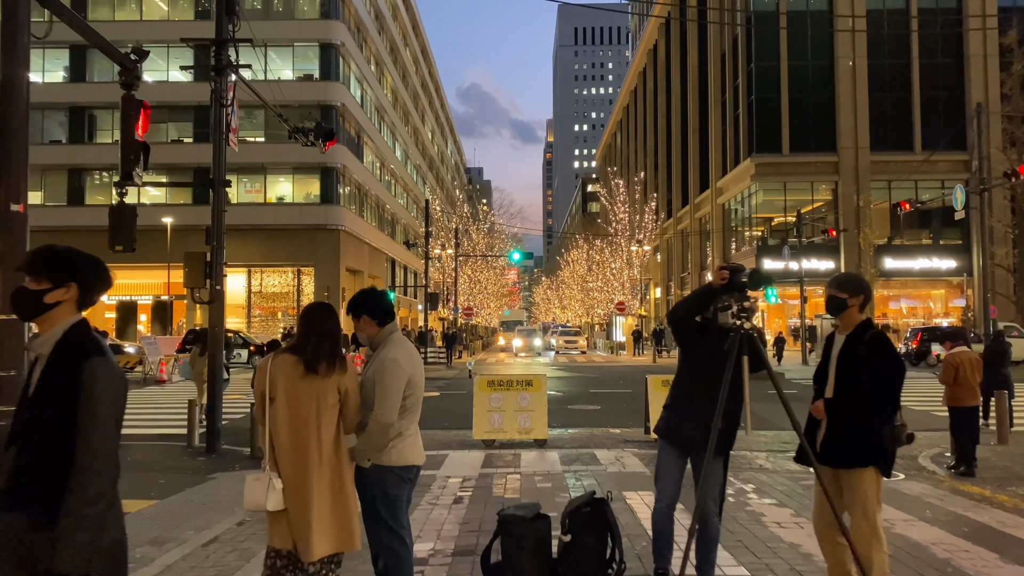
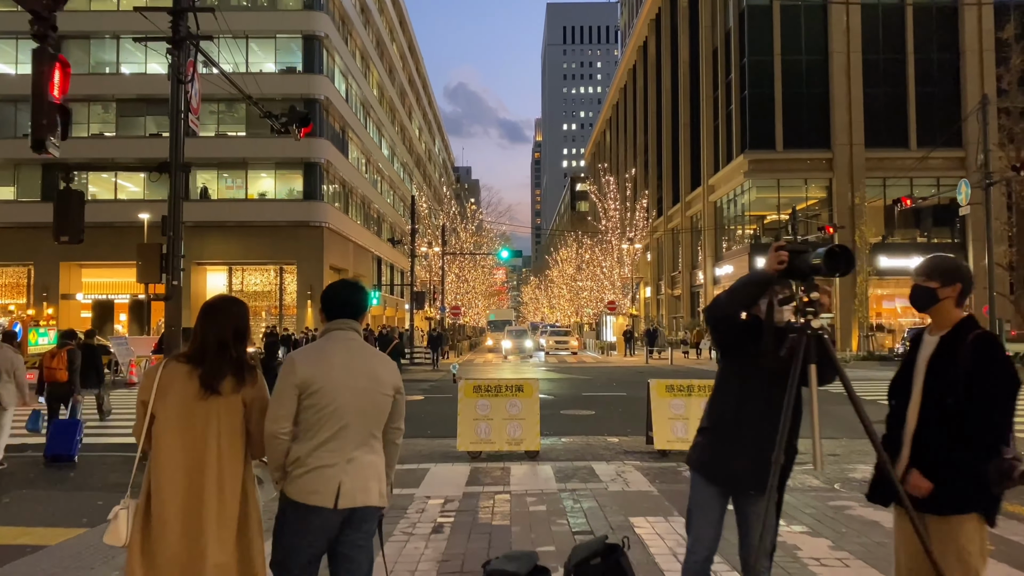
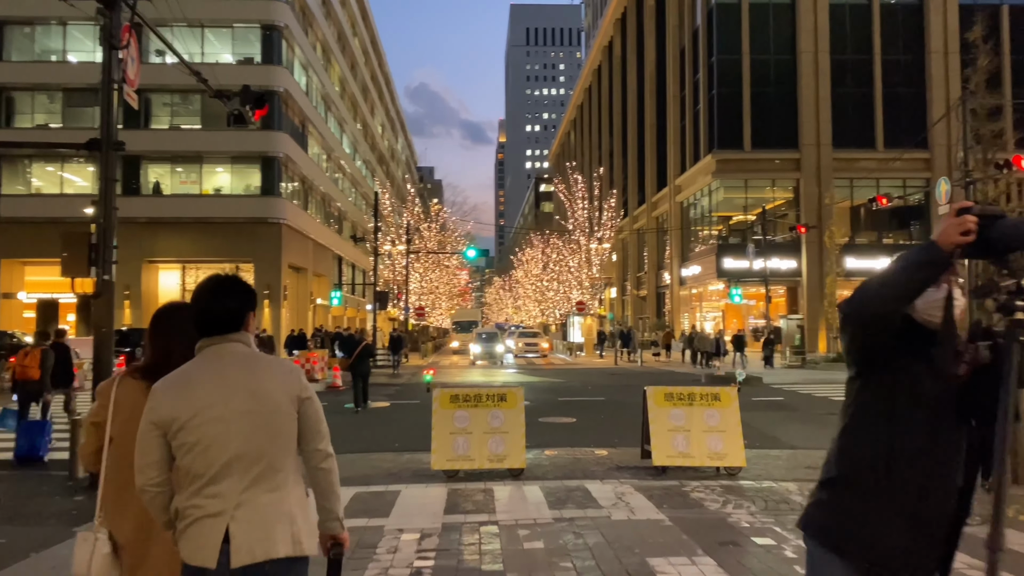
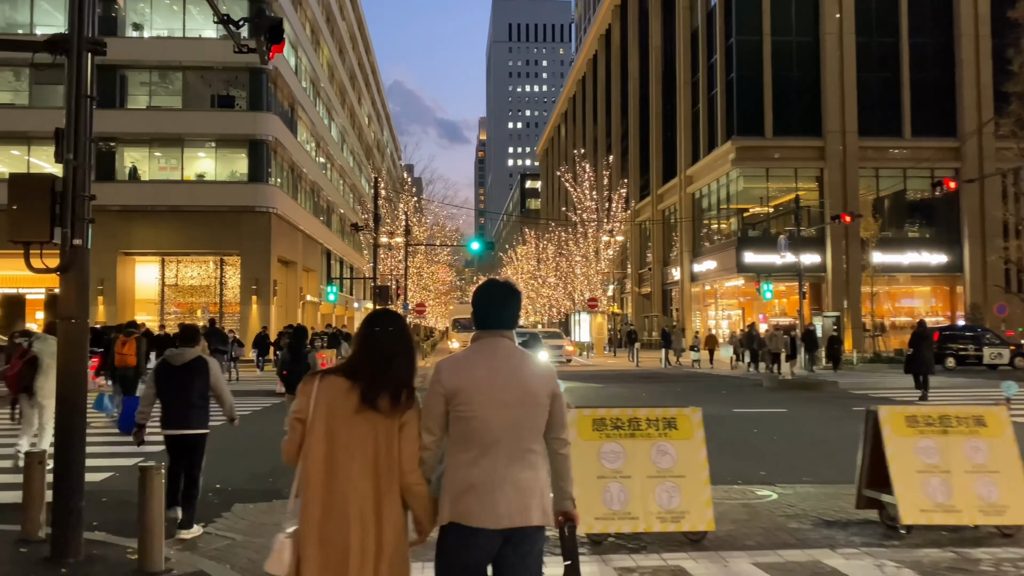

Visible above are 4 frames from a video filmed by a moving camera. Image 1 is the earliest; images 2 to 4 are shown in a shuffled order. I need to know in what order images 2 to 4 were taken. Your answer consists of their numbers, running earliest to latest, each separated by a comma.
2, 3, 4
